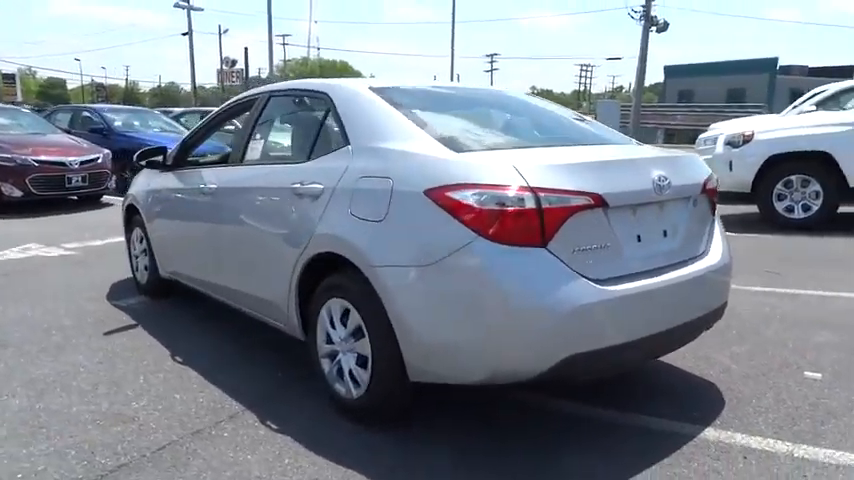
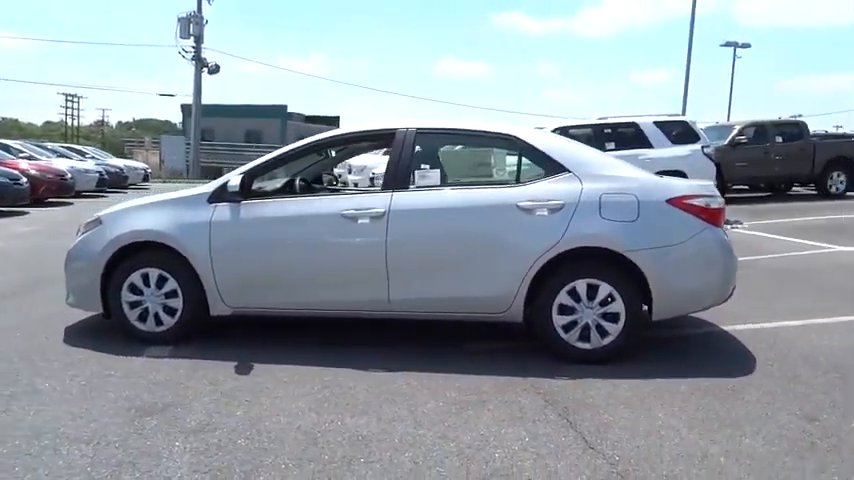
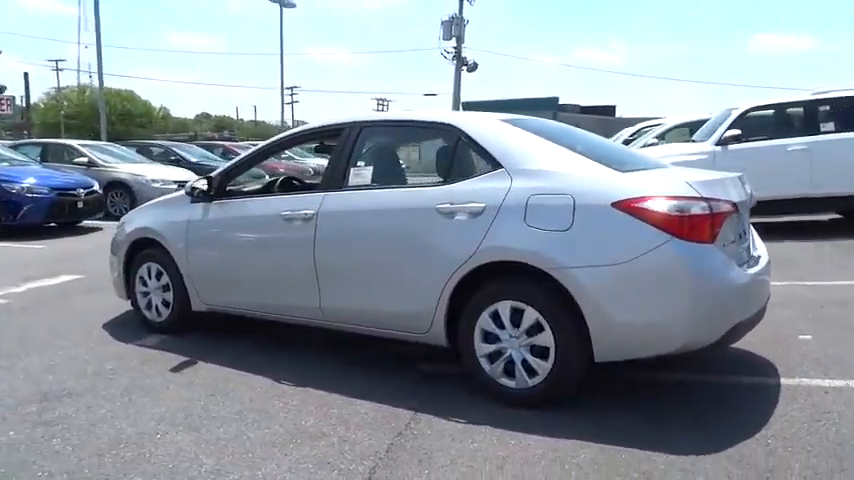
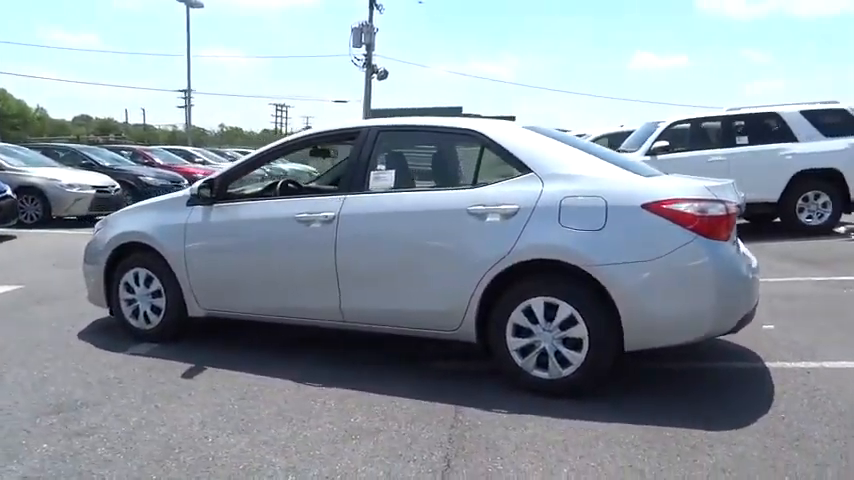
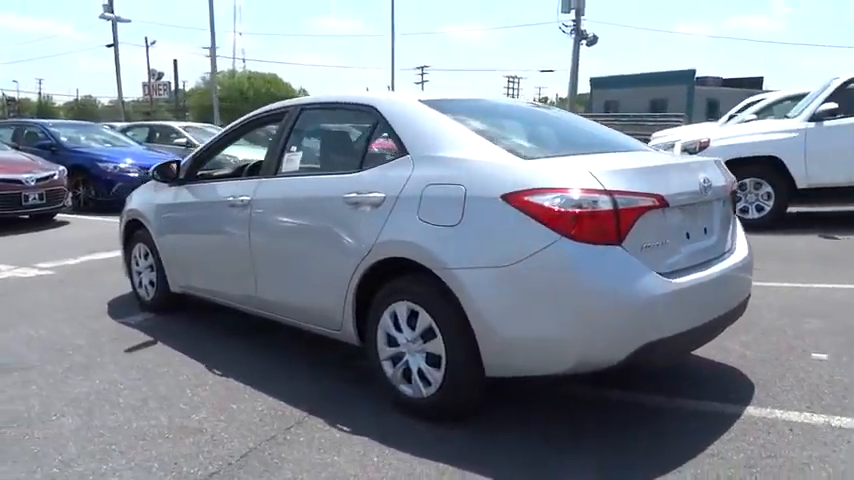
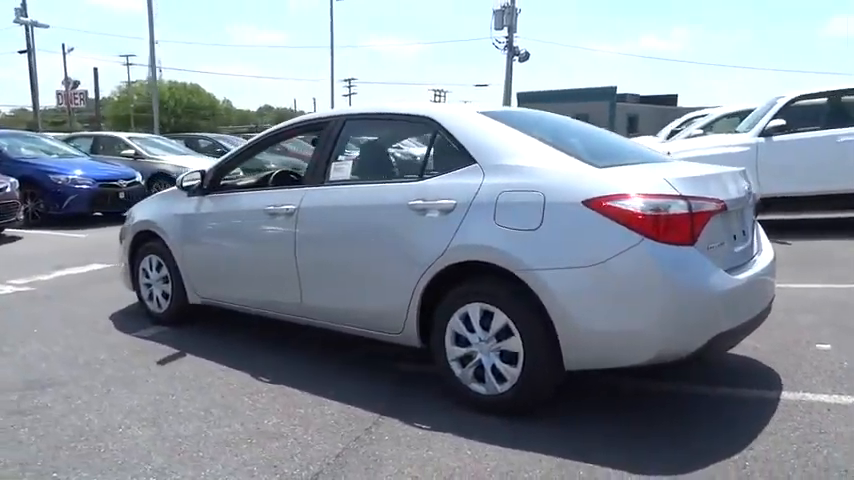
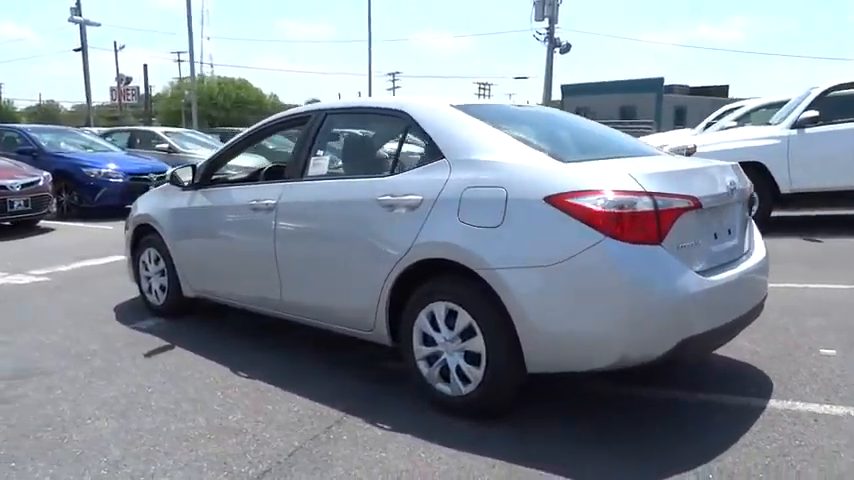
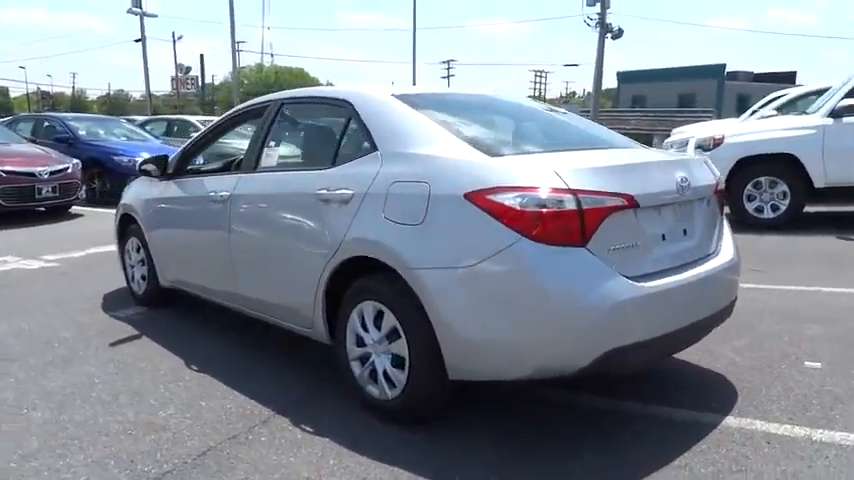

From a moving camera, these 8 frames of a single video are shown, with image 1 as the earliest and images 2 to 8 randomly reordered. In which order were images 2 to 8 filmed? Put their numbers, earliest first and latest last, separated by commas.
8, 5, 7, 6, 3, 4, 2
